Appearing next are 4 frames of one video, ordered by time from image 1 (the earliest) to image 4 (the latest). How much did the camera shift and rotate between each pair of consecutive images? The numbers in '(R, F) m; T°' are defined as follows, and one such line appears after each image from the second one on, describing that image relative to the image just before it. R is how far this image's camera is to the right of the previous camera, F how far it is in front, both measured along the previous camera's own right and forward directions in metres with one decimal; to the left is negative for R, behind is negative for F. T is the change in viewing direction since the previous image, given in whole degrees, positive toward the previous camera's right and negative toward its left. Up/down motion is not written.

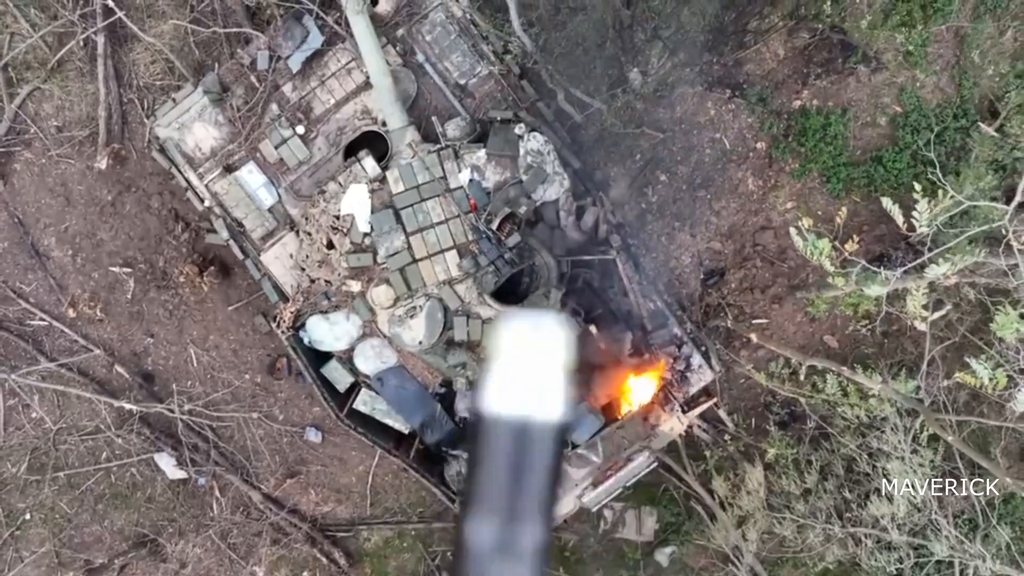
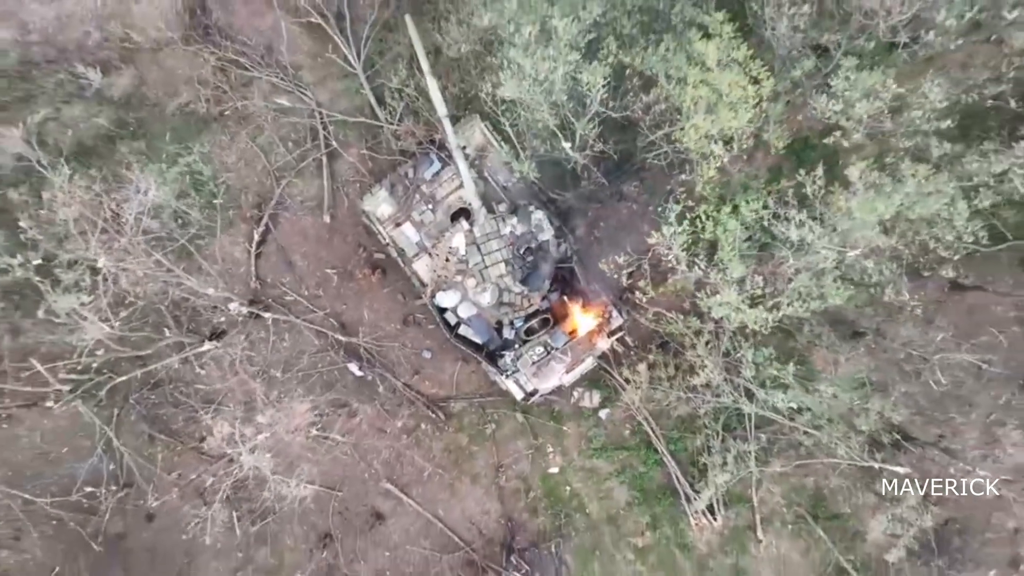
(-0.9, -6.4) m; 0°
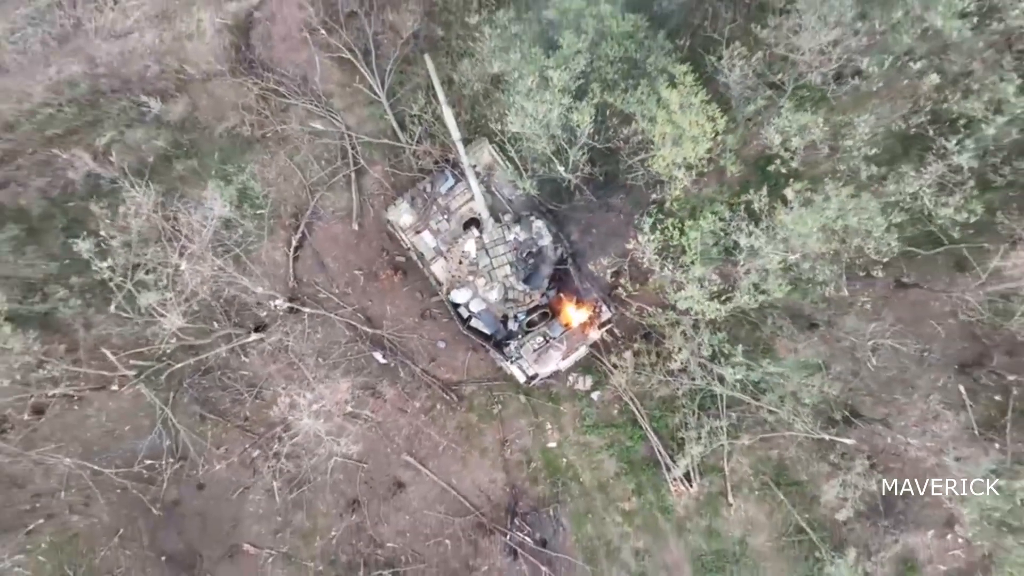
(-0.2, -2.0) m; 0°
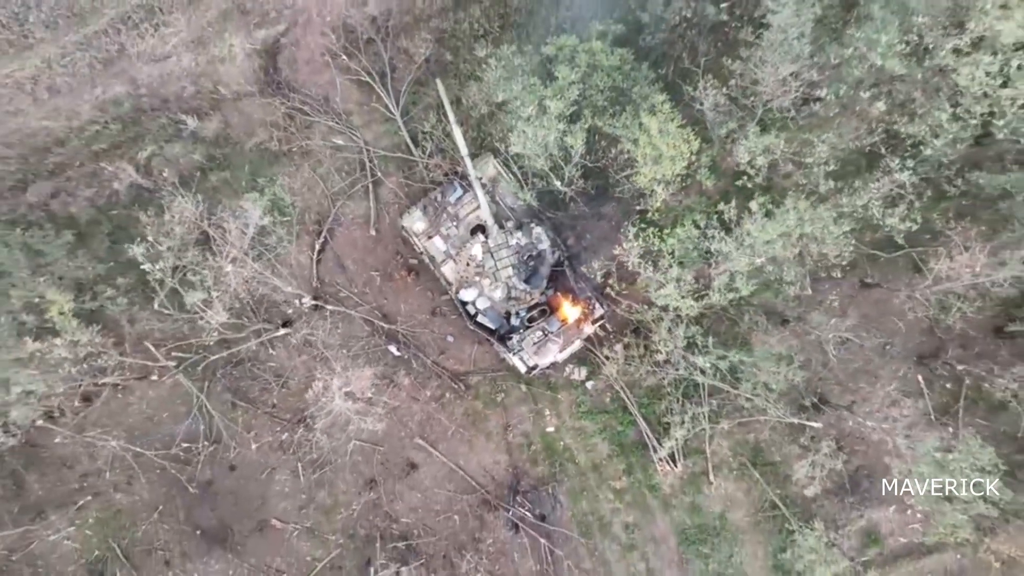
(-0.2, -1.6) m; 0°
